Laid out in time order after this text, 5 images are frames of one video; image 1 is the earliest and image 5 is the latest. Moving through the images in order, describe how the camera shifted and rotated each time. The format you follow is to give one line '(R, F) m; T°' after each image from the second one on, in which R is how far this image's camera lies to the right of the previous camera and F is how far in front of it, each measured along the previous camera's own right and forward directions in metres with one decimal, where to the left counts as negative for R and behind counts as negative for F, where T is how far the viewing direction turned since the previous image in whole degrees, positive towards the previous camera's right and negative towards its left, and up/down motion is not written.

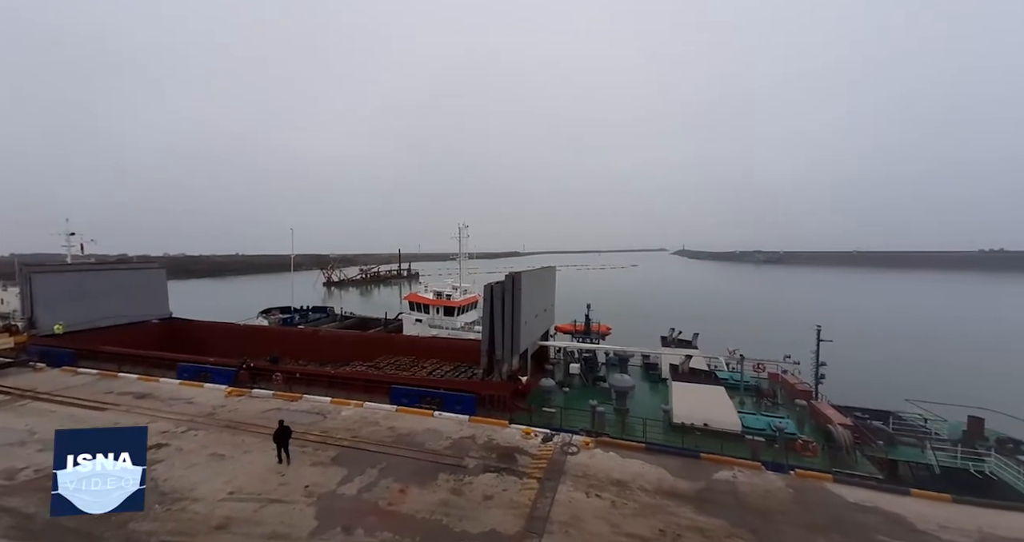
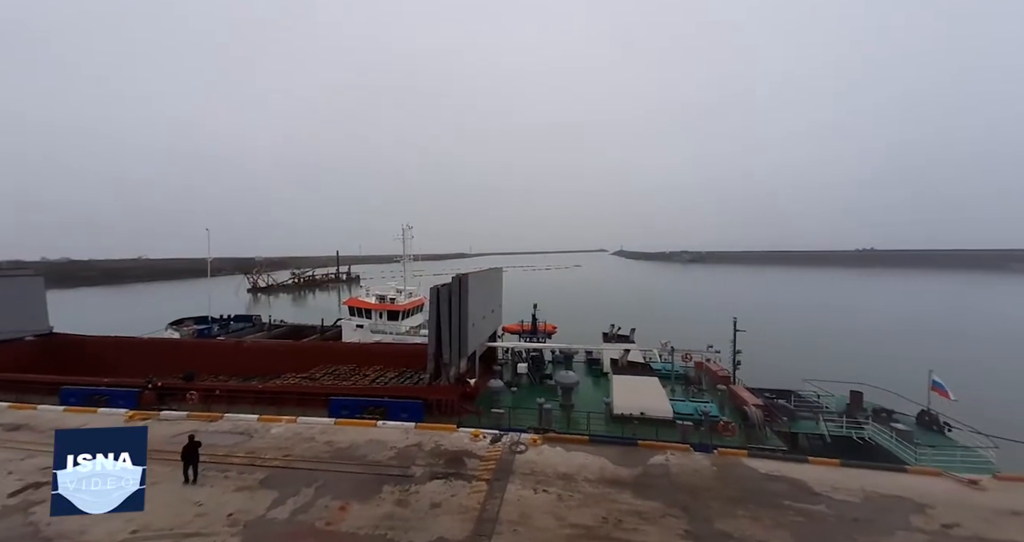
(-0.8, -0.2) m; +10°
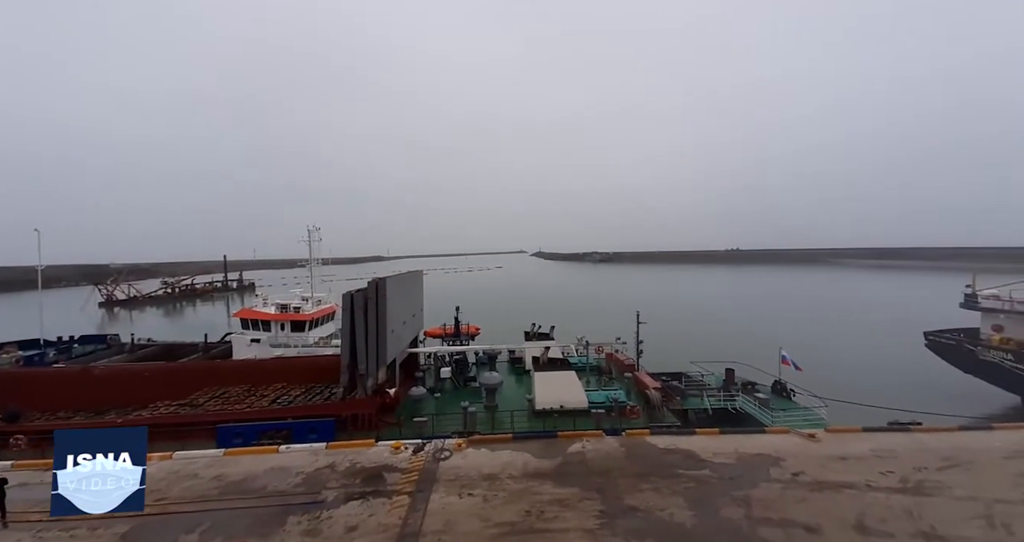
(-1.1, +0.1) m; +14°
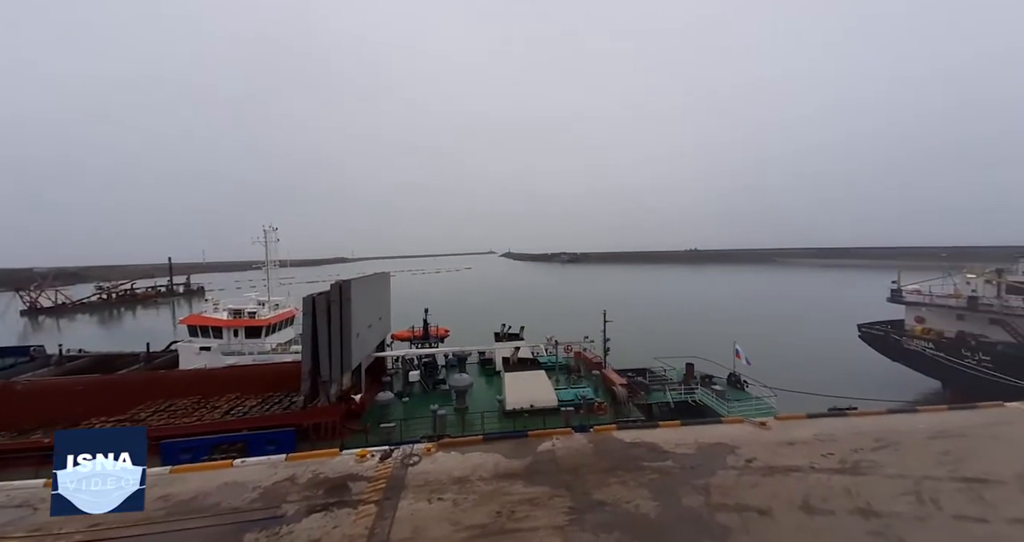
(-0.4, +0.1) m; +5°
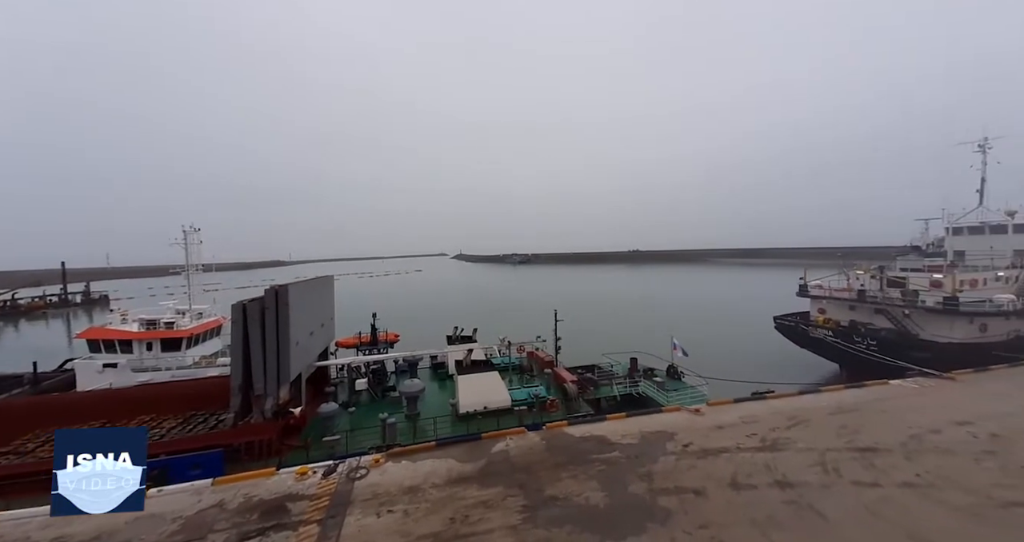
(-0.6, +0.4) m; +8°
